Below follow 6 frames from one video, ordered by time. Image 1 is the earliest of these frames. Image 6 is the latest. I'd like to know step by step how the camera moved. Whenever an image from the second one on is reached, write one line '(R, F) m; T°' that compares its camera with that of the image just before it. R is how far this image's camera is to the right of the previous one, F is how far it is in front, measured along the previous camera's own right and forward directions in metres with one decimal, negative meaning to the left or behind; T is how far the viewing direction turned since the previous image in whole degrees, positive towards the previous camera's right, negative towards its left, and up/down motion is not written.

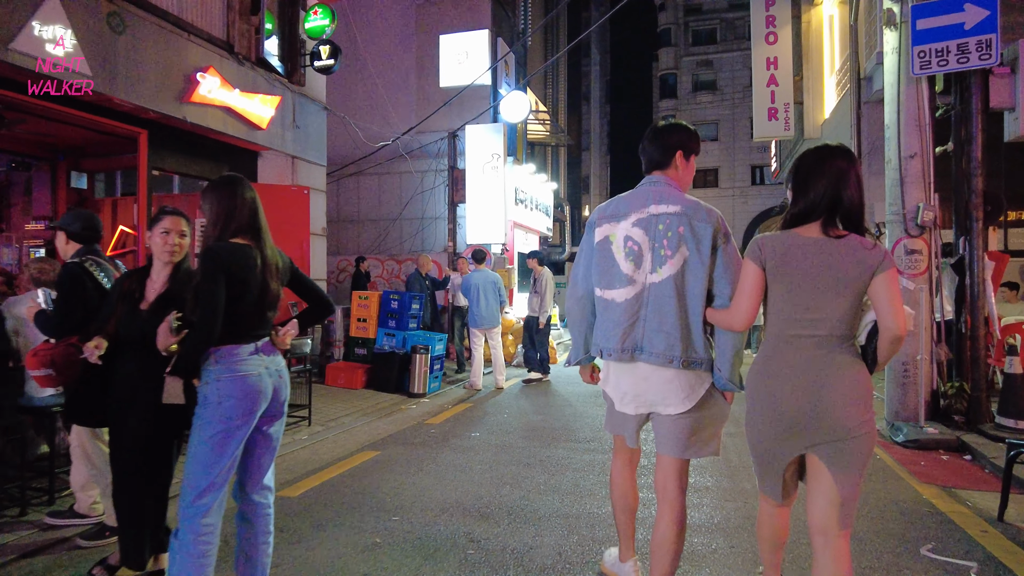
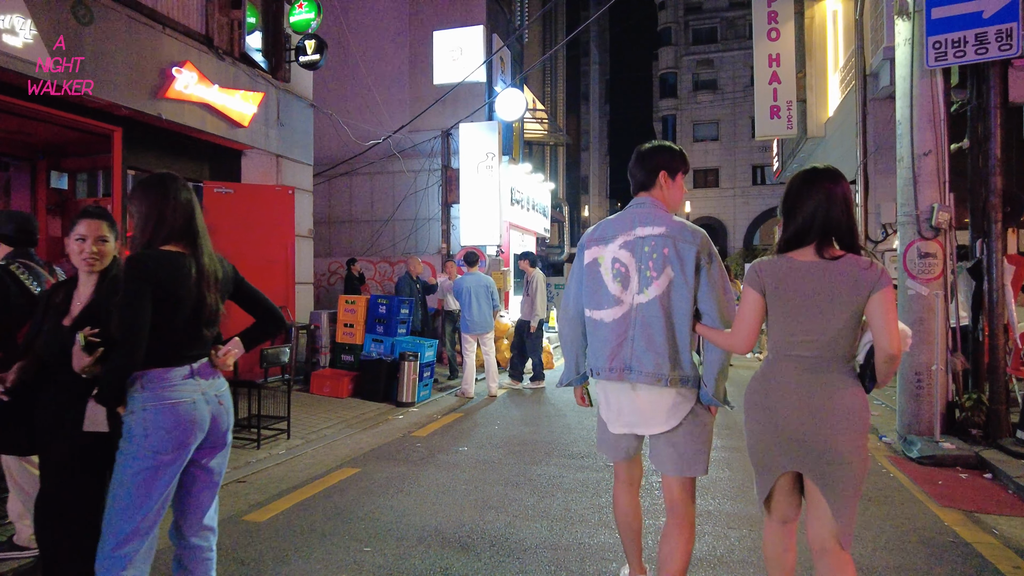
(+0.1, +0.4) m; 0°
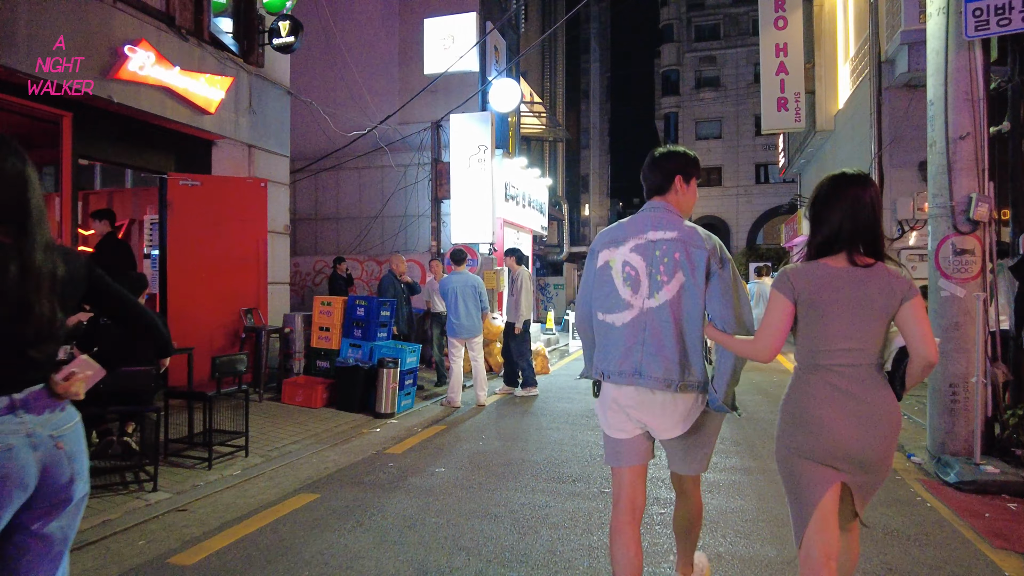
(+0.2, +0.7) m; 0°
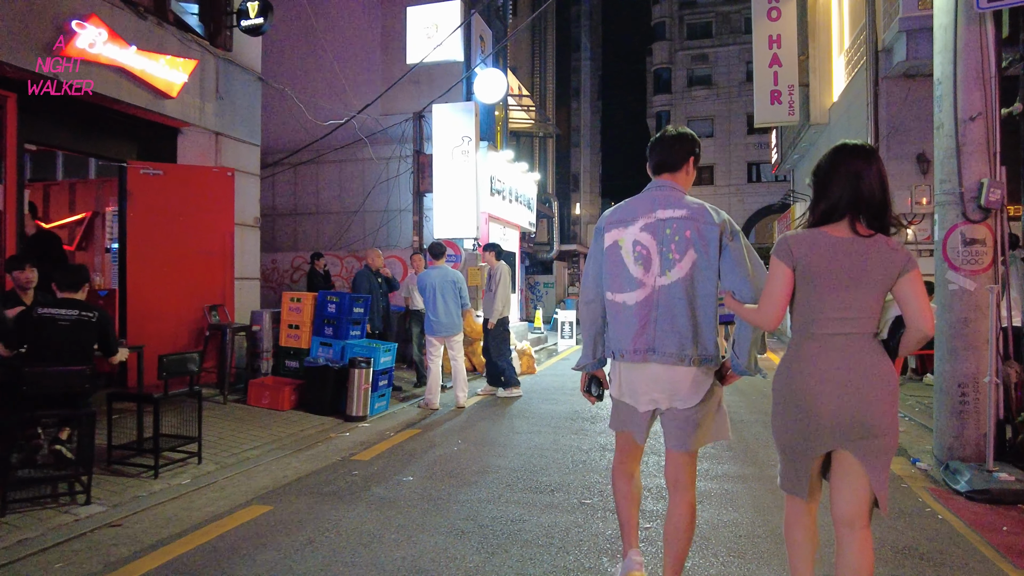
(+0.1, +0.4) m; +1°
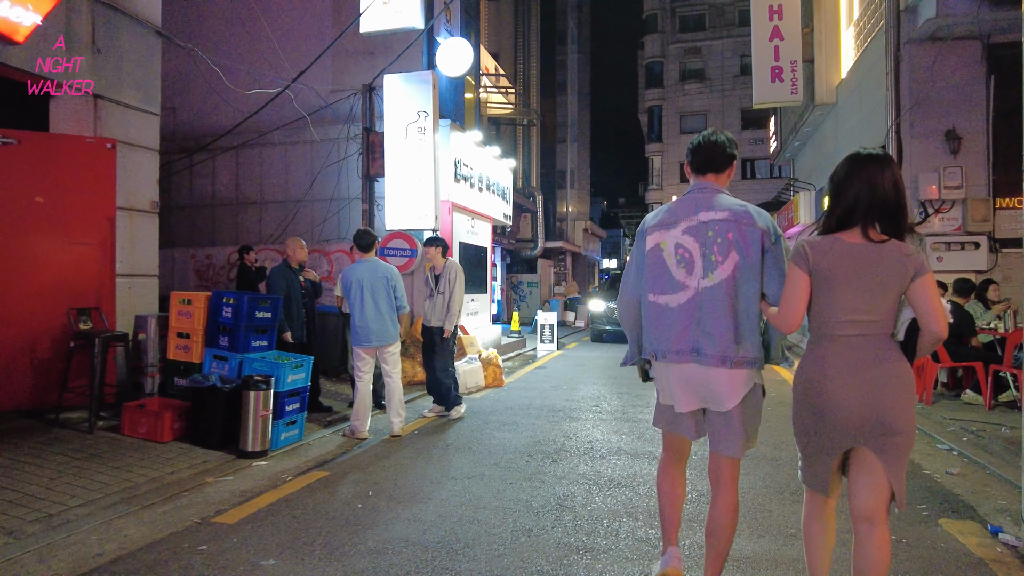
(+0.4, +1.6) m; +1°
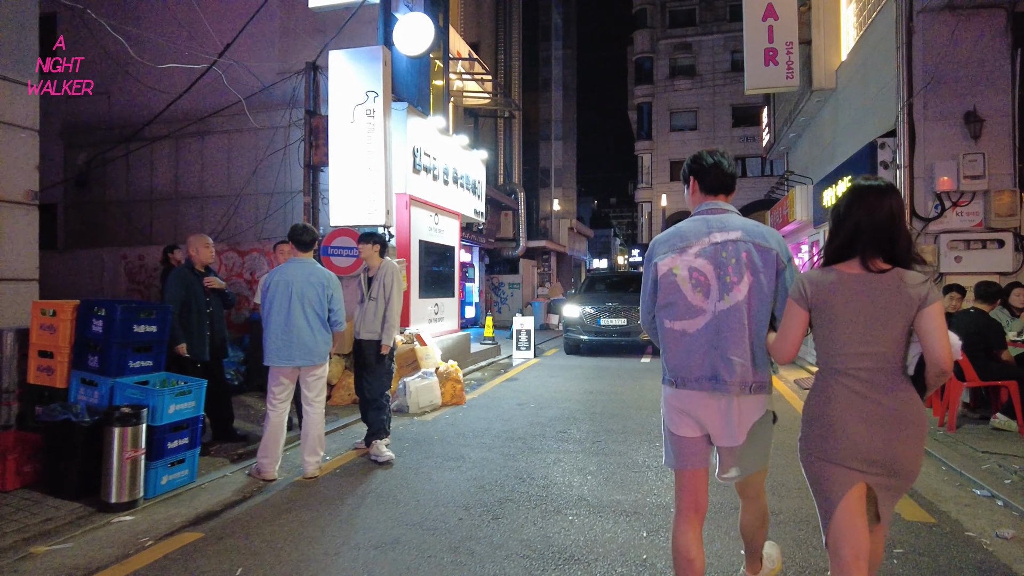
(+0.4, +1.2) m; +1°
